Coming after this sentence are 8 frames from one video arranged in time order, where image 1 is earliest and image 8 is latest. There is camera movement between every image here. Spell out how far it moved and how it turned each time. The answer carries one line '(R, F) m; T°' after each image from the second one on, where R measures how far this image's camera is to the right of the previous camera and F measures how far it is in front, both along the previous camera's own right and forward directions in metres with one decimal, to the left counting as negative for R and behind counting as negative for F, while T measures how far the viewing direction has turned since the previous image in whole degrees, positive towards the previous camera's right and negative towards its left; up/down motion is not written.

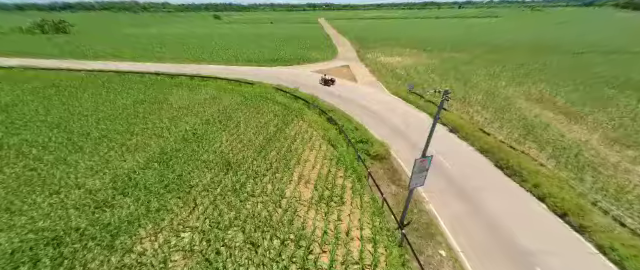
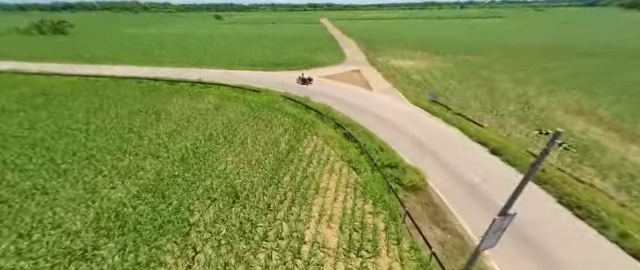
(-1.3, +2.4) m; 0°
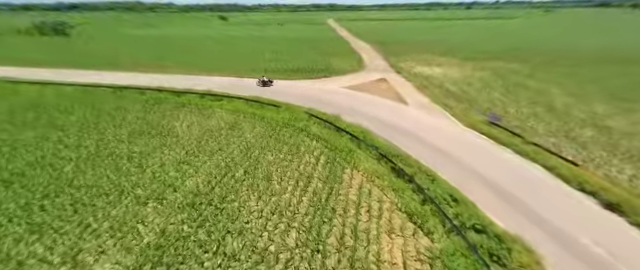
(-2.7, +3.7) m; -1°
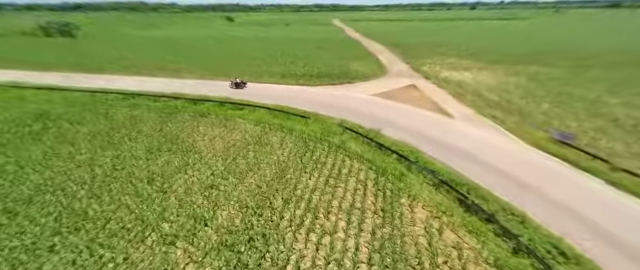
(-2.9, +2.3) m; -1°
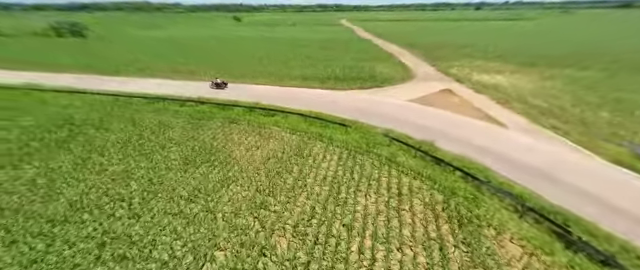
(-3.3, +1.5) m; -2°
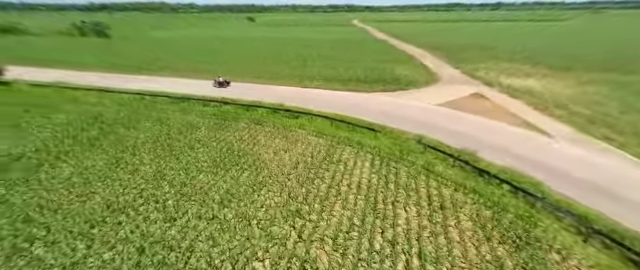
(-1.6, +0.6) m; -3°
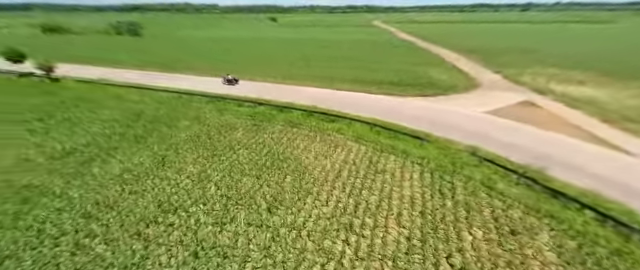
(-2.2, +0.7) m; -4°
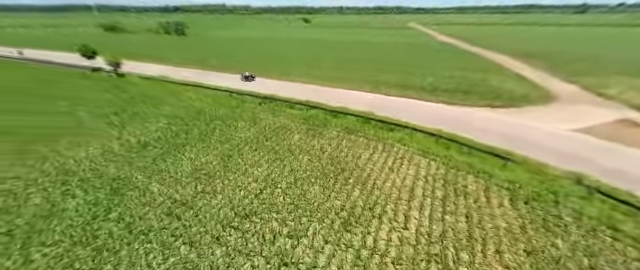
(-3.3, +0.8) m; -7°
